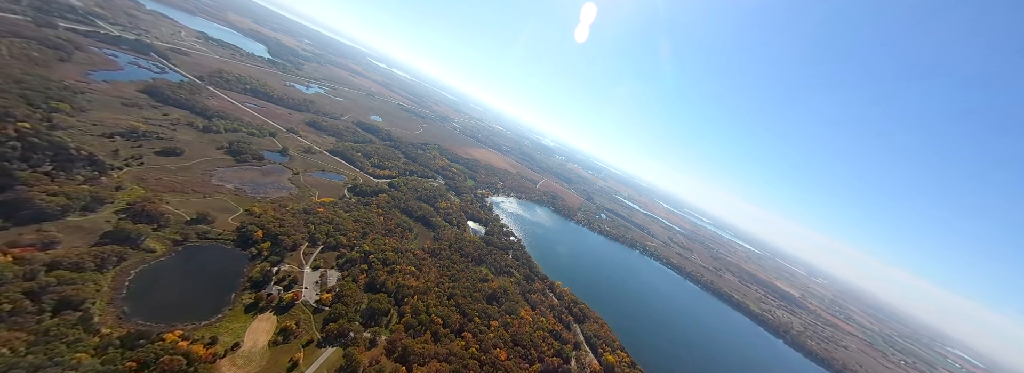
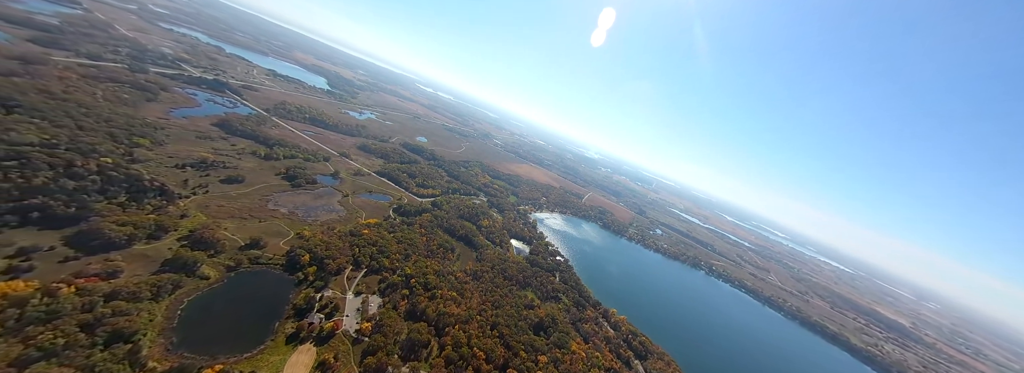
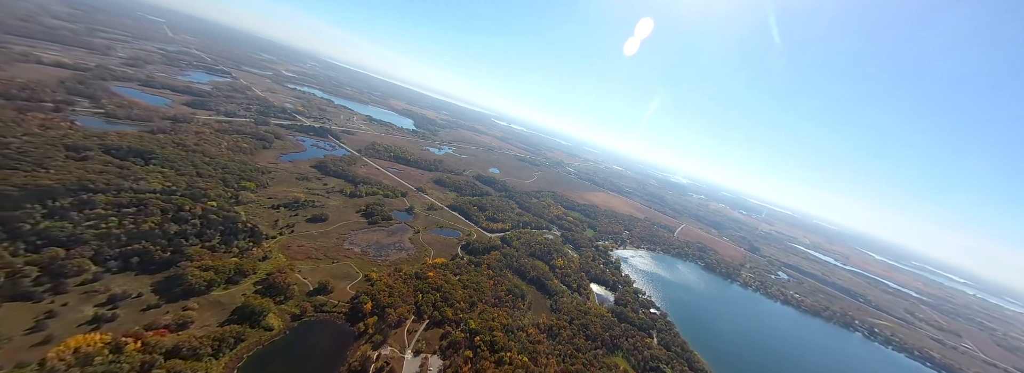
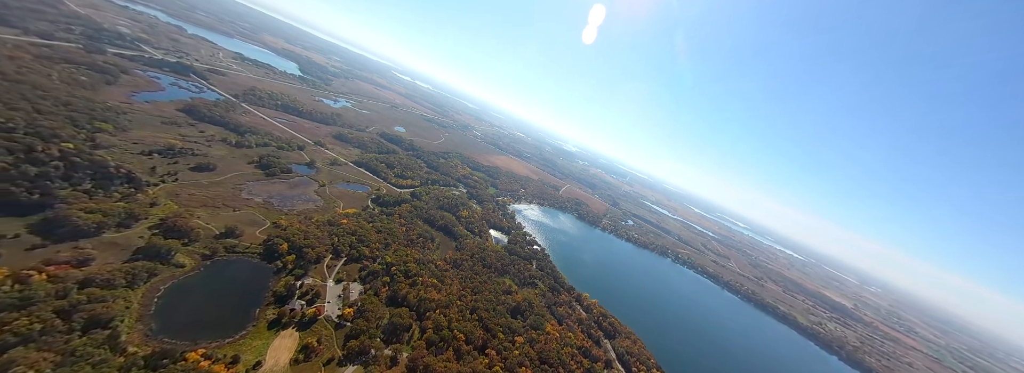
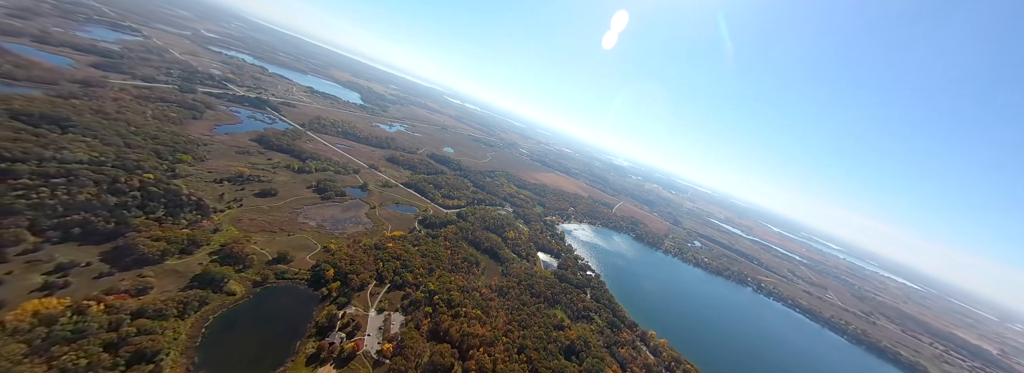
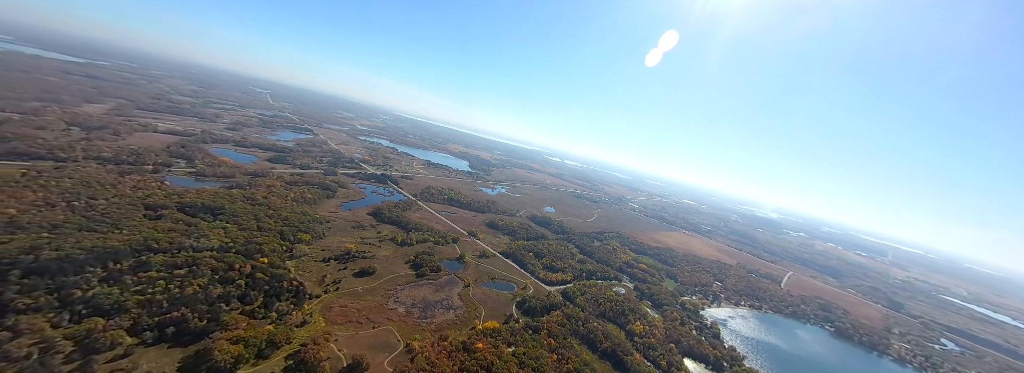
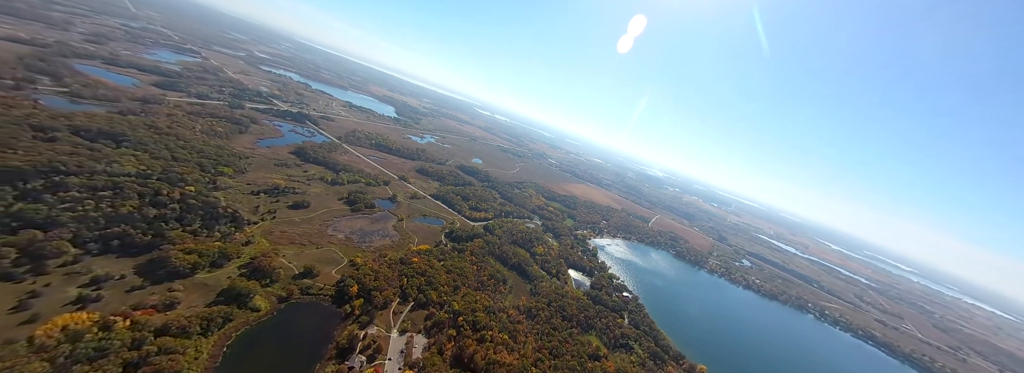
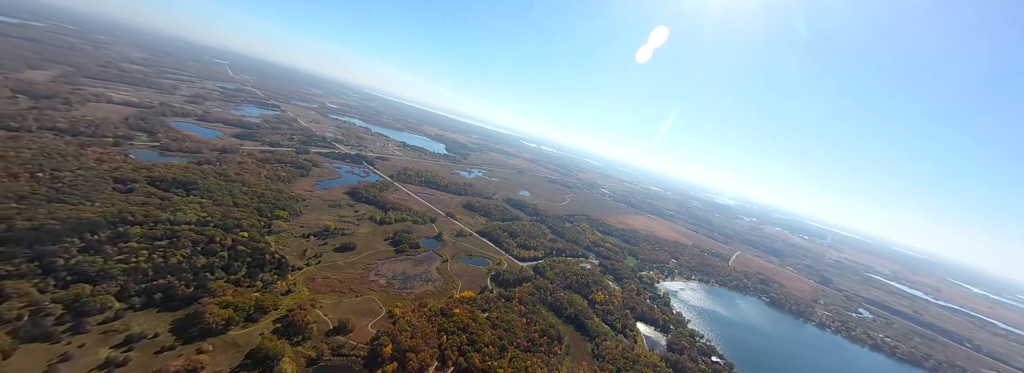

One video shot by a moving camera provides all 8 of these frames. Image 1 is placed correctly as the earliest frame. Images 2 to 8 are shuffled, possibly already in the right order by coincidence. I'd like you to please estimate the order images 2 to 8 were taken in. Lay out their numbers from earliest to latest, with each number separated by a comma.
4, 2, 5, 7, 3, 8, 6
